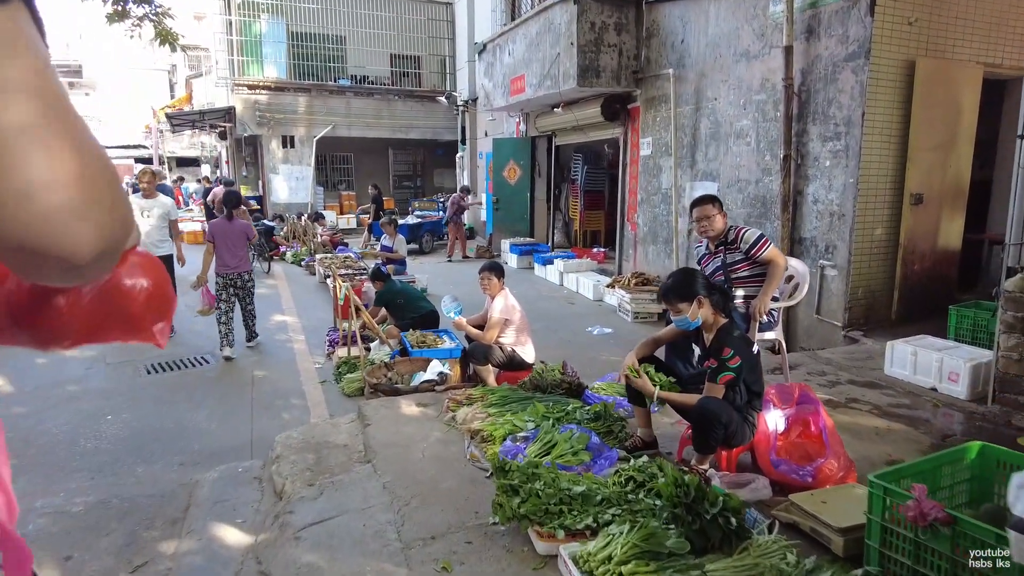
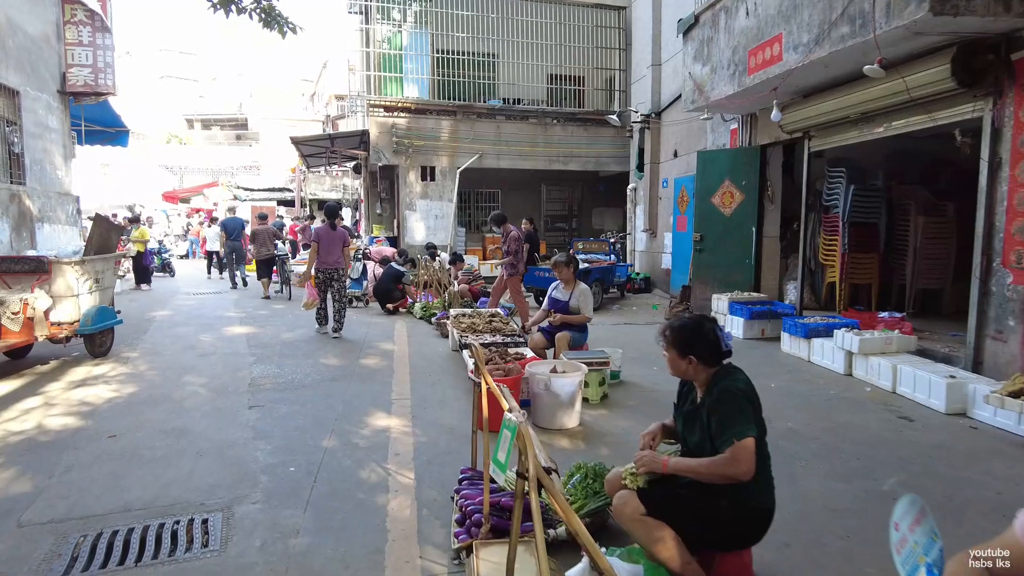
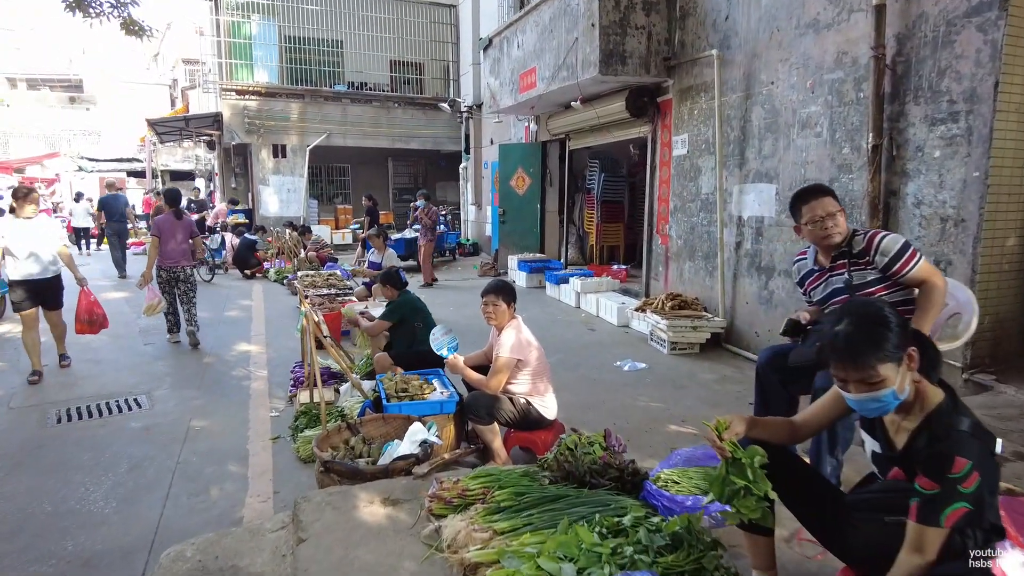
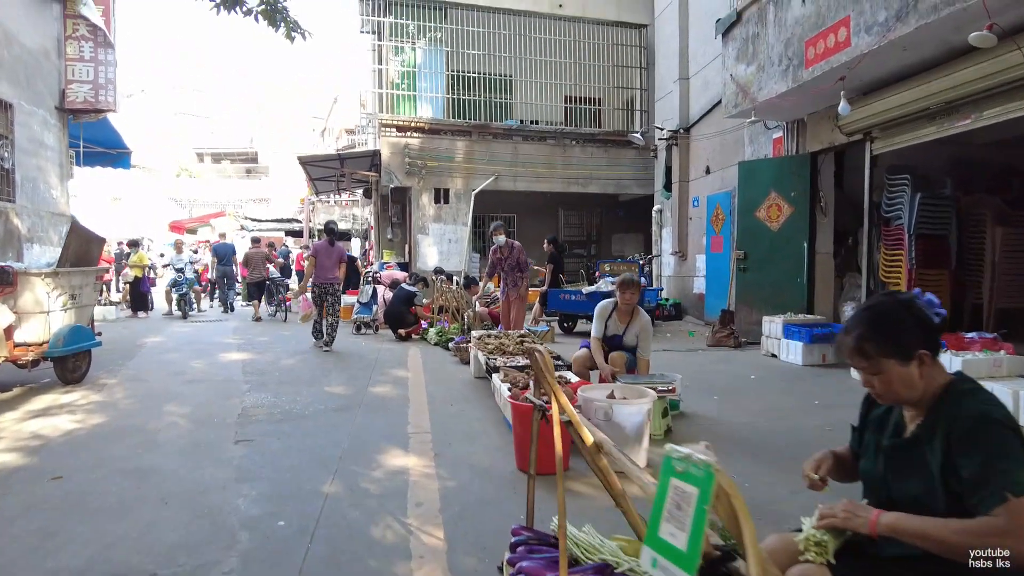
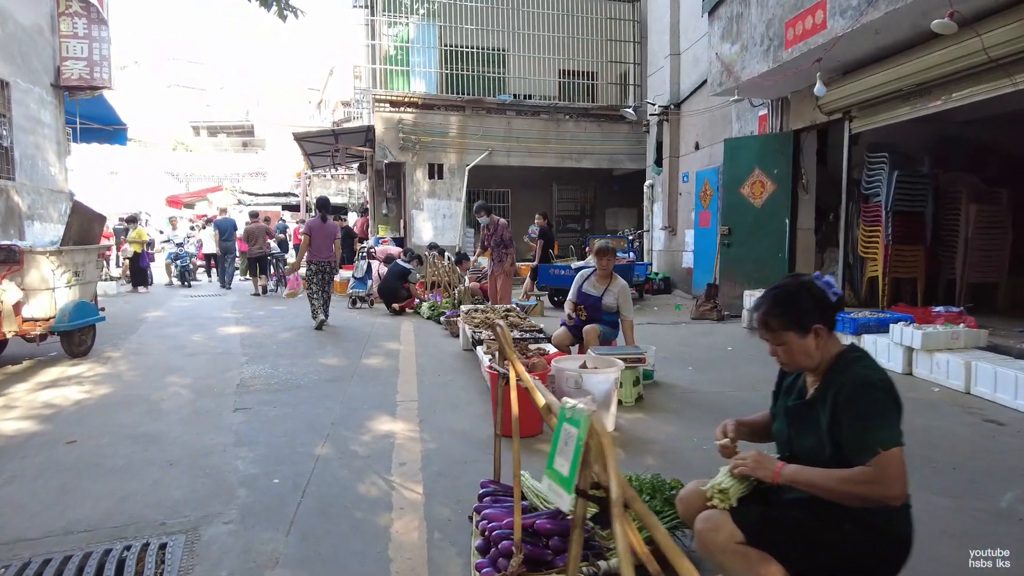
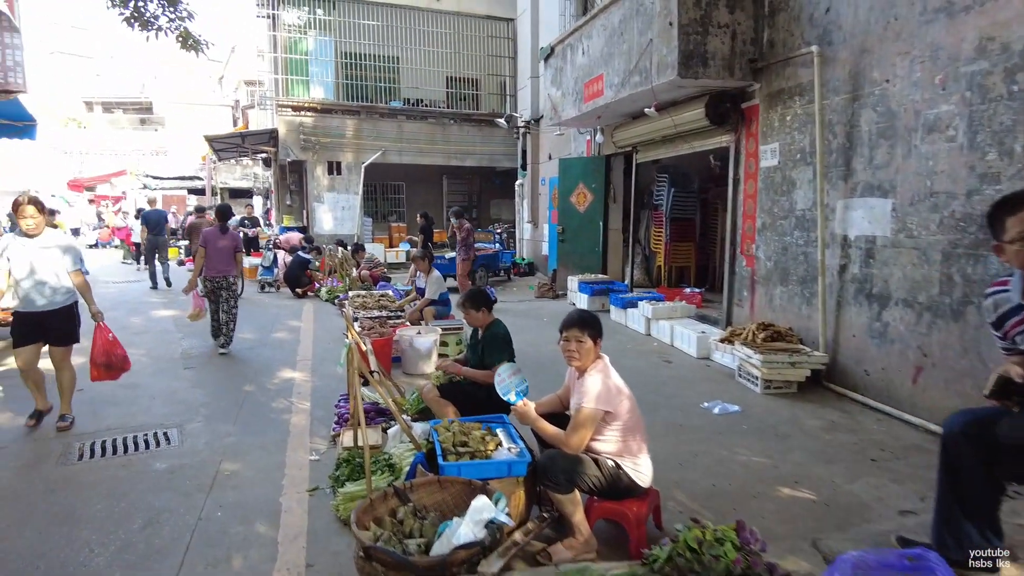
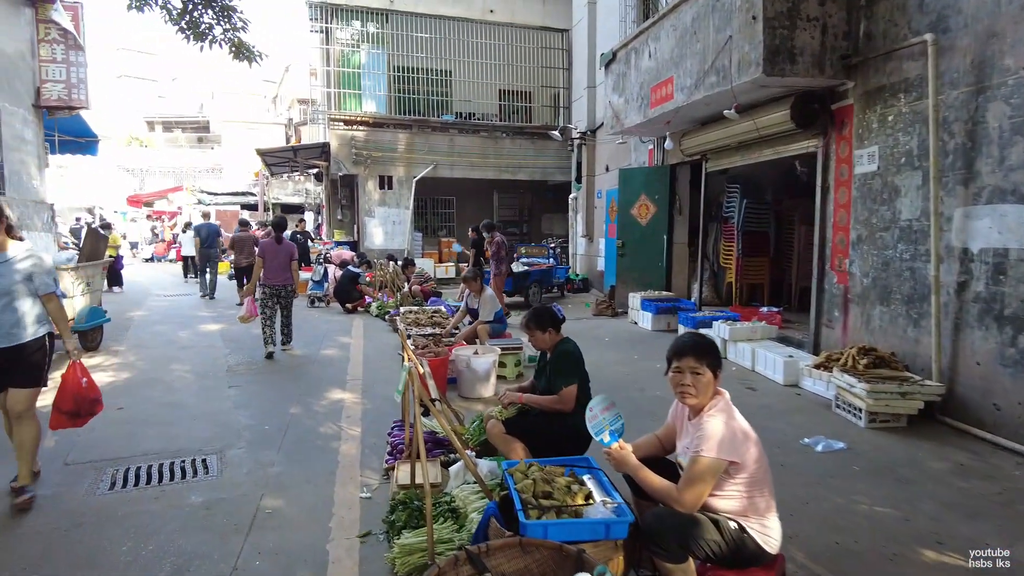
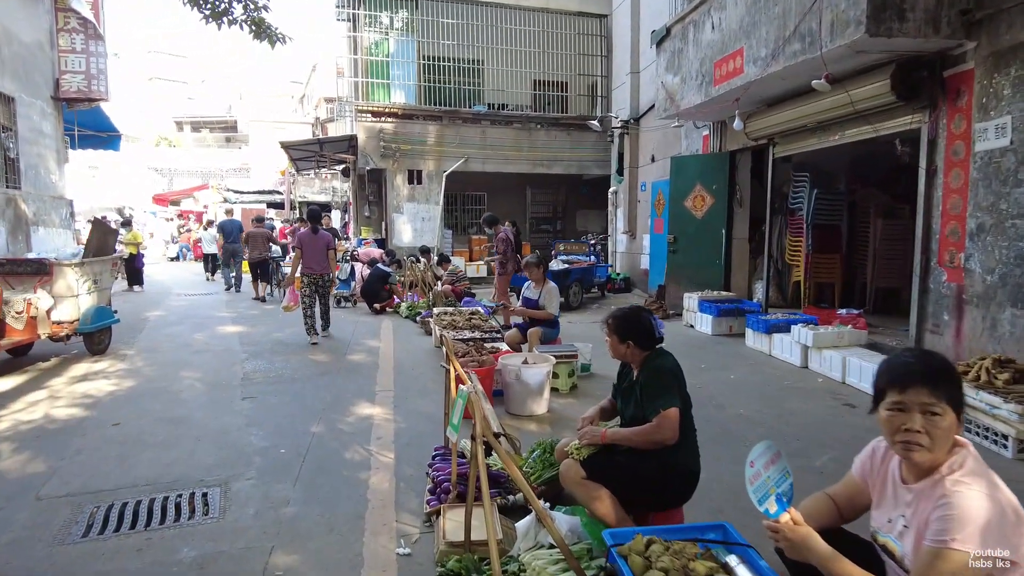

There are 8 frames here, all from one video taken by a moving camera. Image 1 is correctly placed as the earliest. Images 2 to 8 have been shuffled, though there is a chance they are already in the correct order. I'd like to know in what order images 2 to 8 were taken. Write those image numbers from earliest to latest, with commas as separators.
3, 6, 7, 8, 2, 5, 4
